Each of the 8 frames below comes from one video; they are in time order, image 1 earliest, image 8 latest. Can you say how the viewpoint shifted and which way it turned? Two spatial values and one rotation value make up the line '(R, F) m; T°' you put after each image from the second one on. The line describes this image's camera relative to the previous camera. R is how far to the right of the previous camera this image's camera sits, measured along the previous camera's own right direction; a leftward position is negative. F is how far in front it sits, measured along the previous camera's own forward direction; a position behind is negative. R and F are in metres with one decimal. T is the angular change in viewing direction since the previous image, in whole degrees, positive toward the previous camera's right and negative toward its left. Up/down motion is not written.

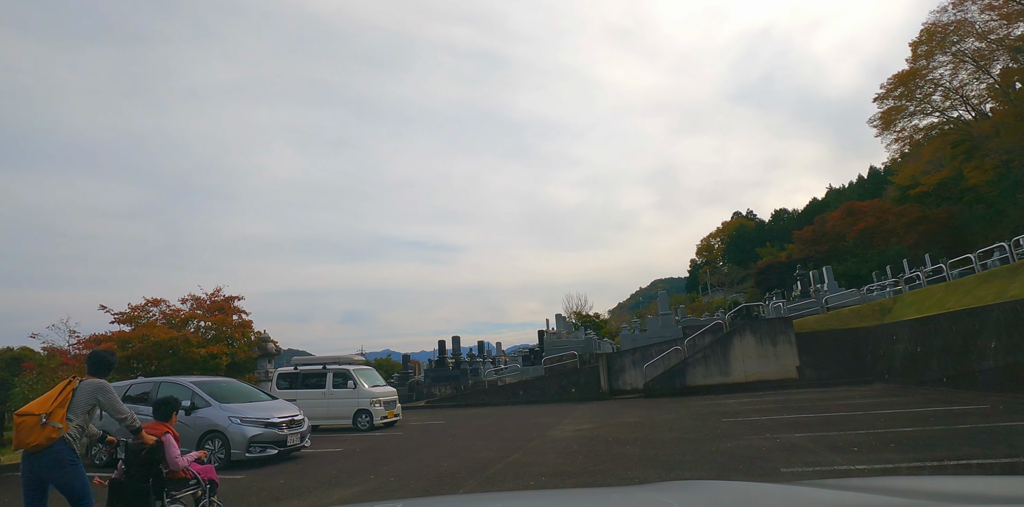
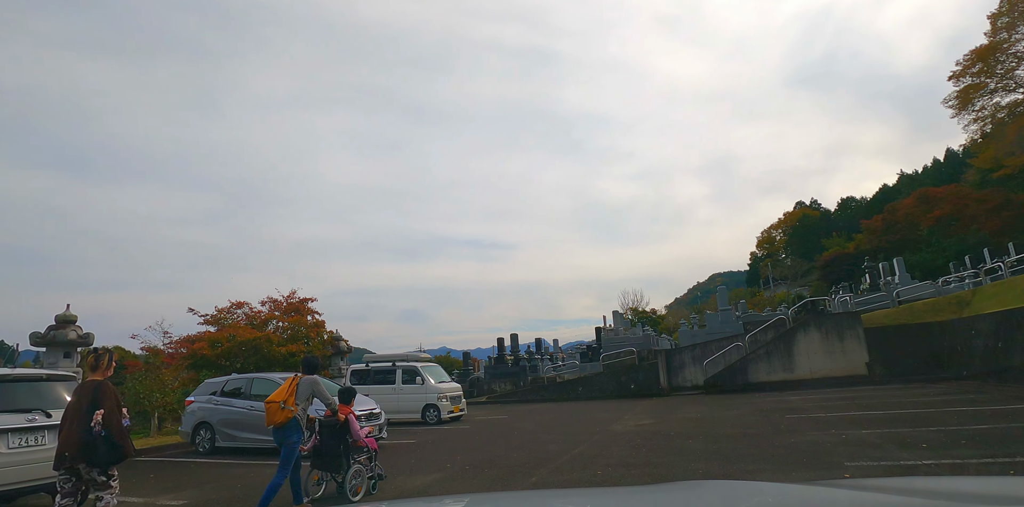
(-0.1, -0.4) m; -5°
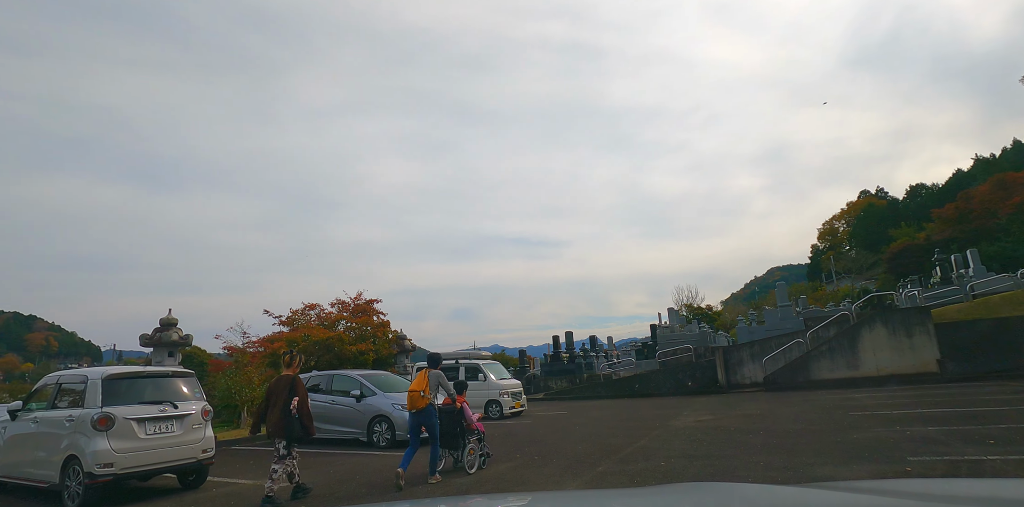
(-0.2, -0.5) m; -5°
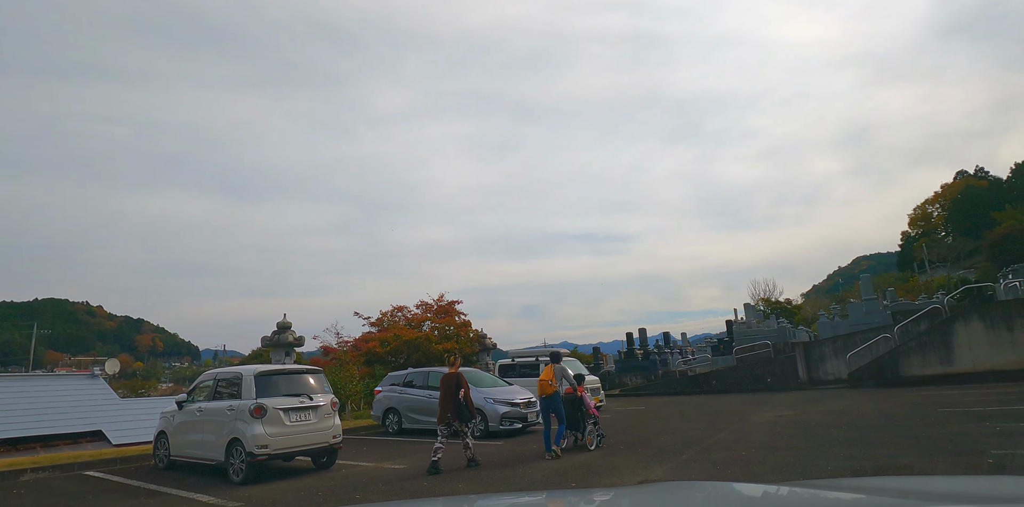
(-0.2, -0.7) m; -7°
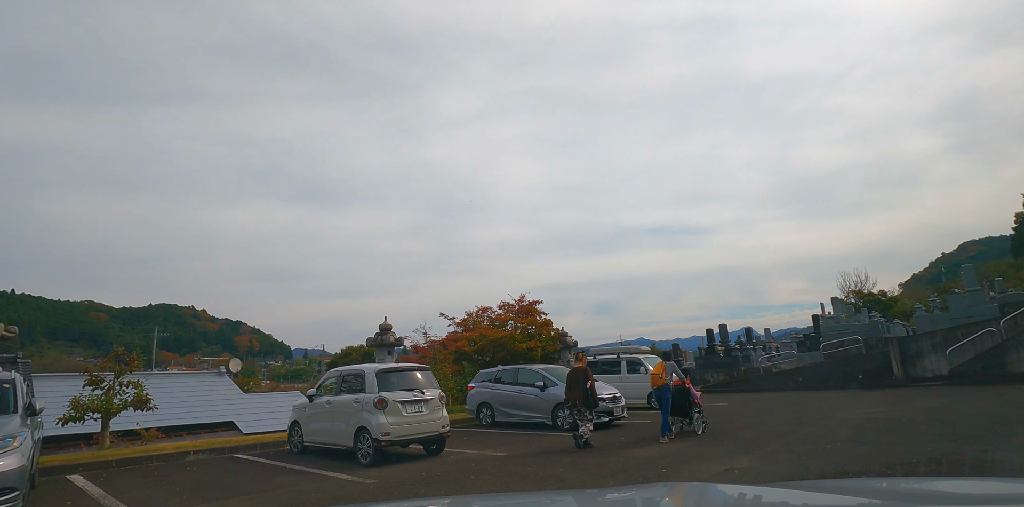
(-0.2, -0.7) m; -7°
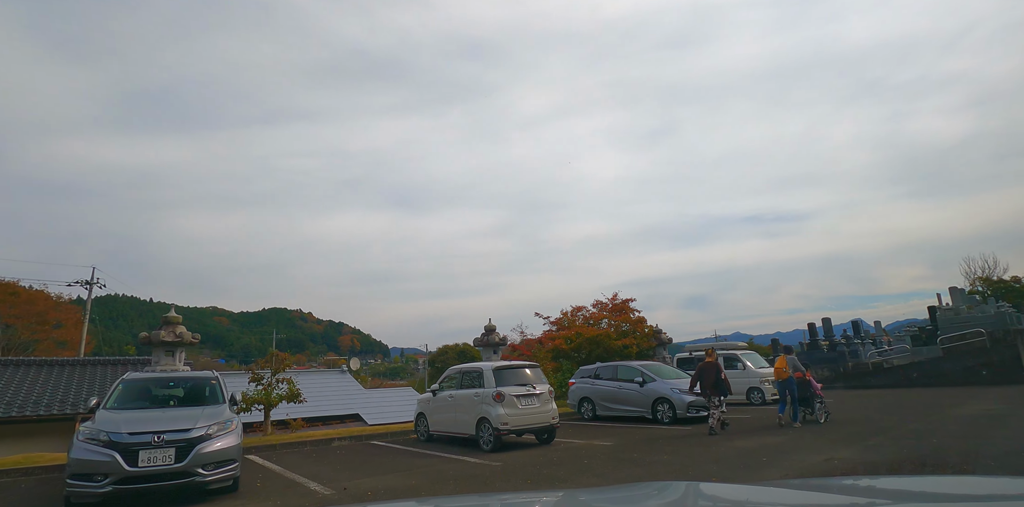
(-0.2, -0.9) m; -9°
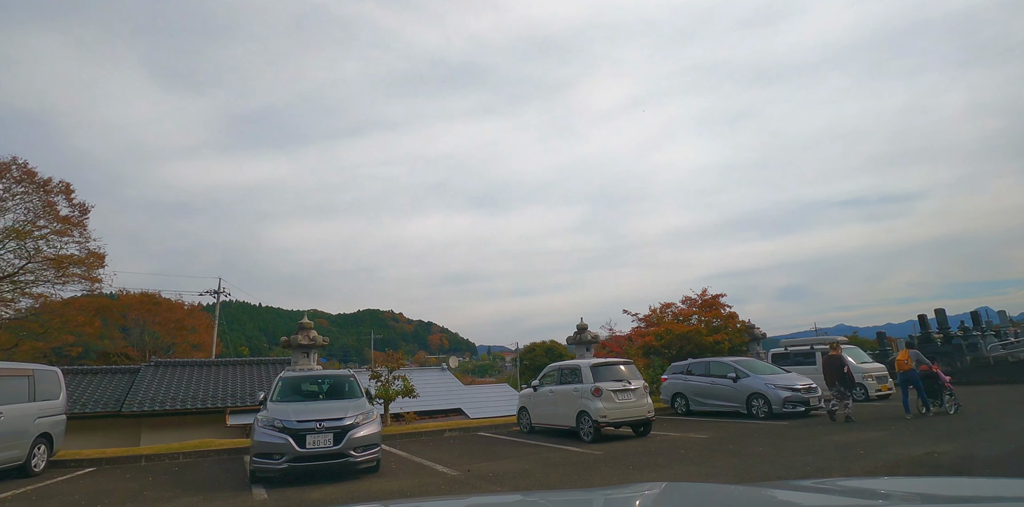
(-0.2, -0.8) m; -8°
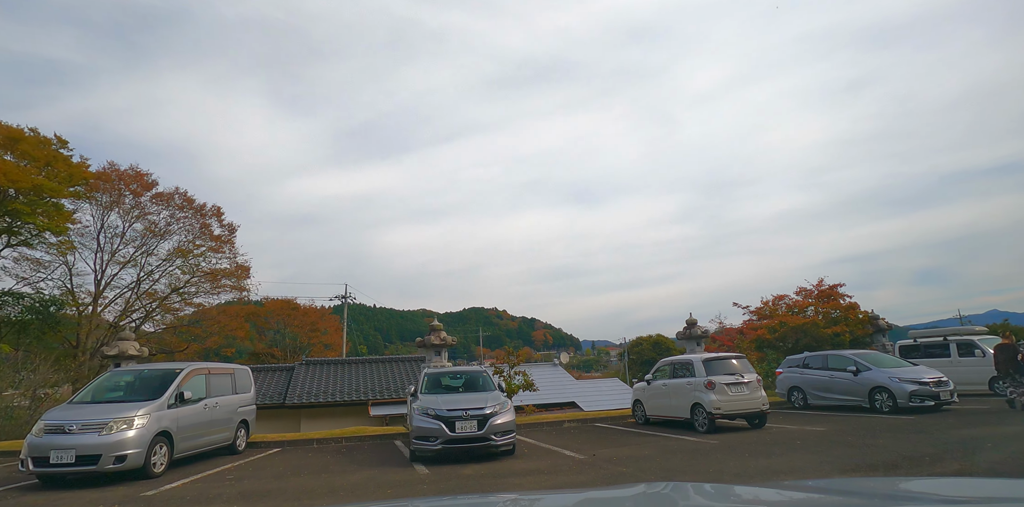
(-0.2, -1.0) m; -10°
